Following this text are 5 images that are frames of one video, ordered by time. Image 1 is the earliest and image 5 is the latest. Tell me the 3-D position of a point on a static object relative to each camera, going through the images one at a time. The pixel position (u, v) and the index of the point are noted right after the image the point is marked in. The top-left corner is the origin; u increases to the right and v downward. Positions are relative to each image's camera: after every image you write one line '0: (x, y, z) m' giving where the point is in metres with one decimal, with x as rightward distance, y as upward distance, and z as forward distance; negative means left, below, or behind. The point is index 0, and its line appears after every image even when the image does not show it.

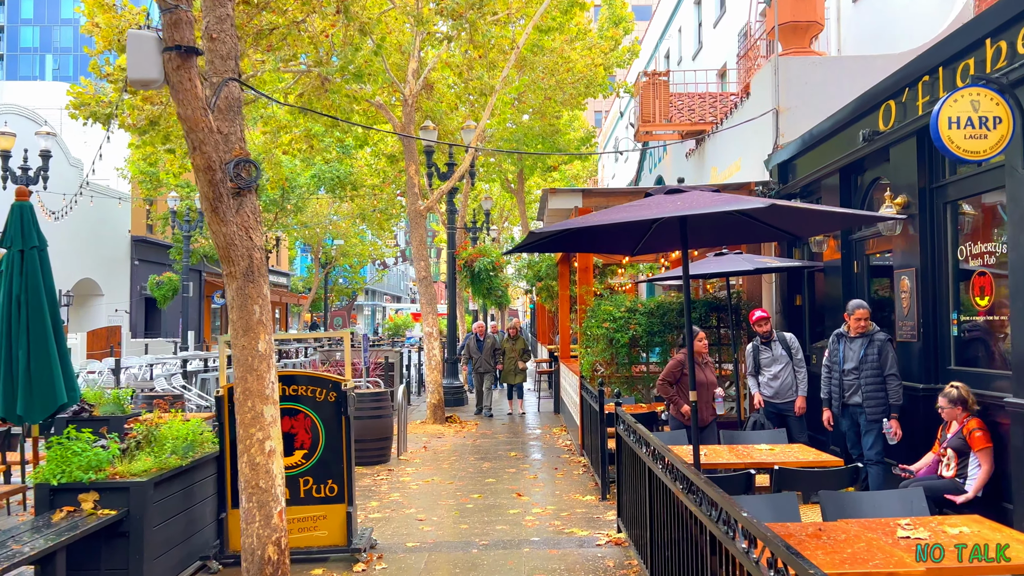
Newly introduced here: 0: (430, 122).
0: (-1.8, +3.8, +18.0) m
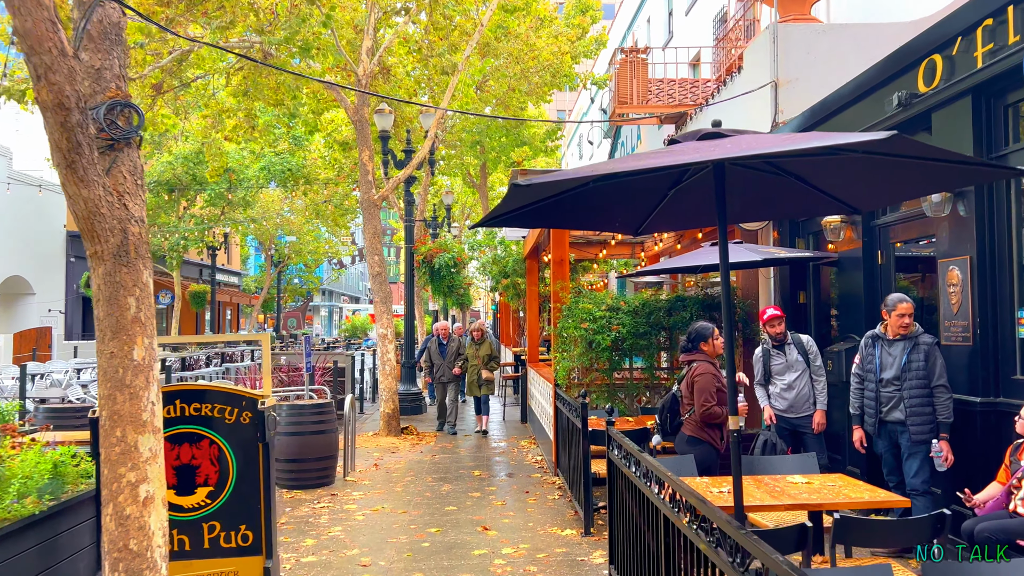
0: (-2.6, +3.8, +16.6) m
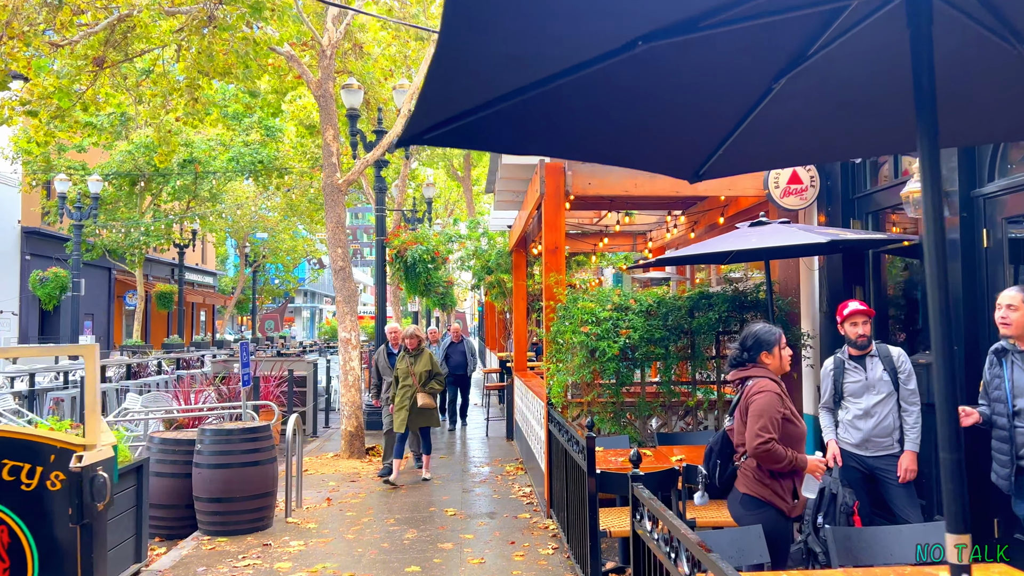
0: (-2.9, +3.9, +14.8) m
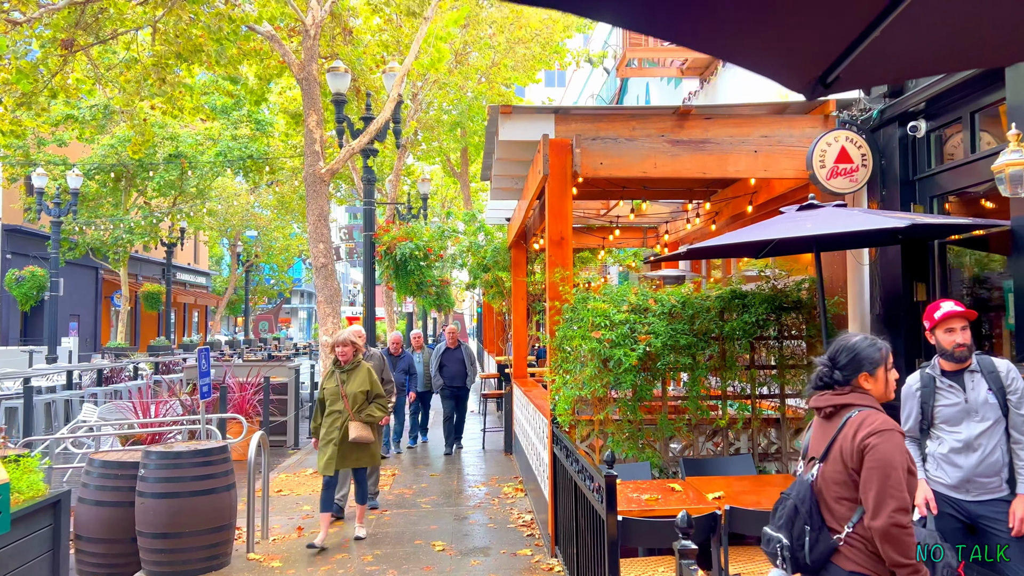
0: (-2.9, +3.9, +13.7) m
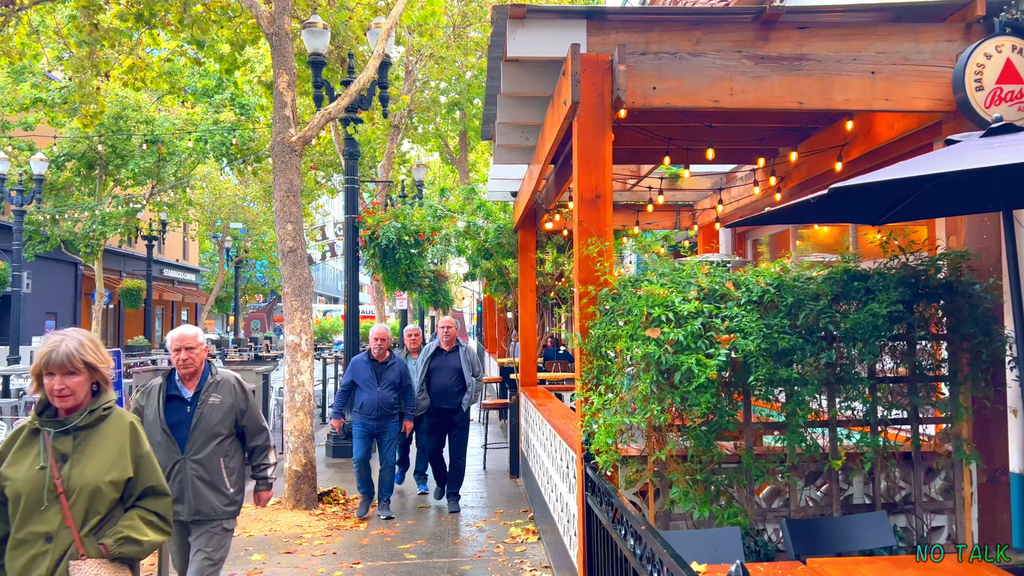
0: (-2.8, +4.0, +11.9) m
